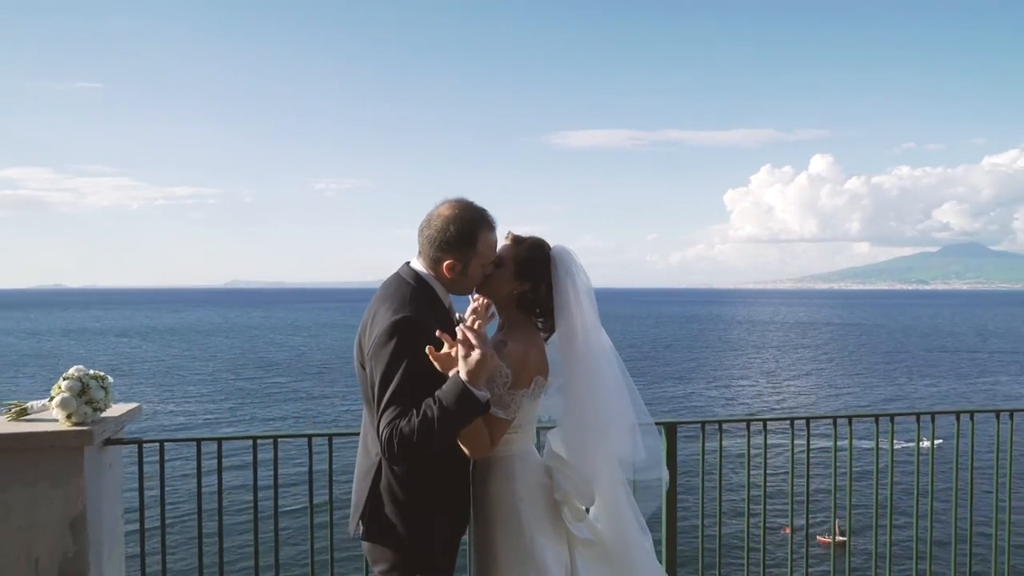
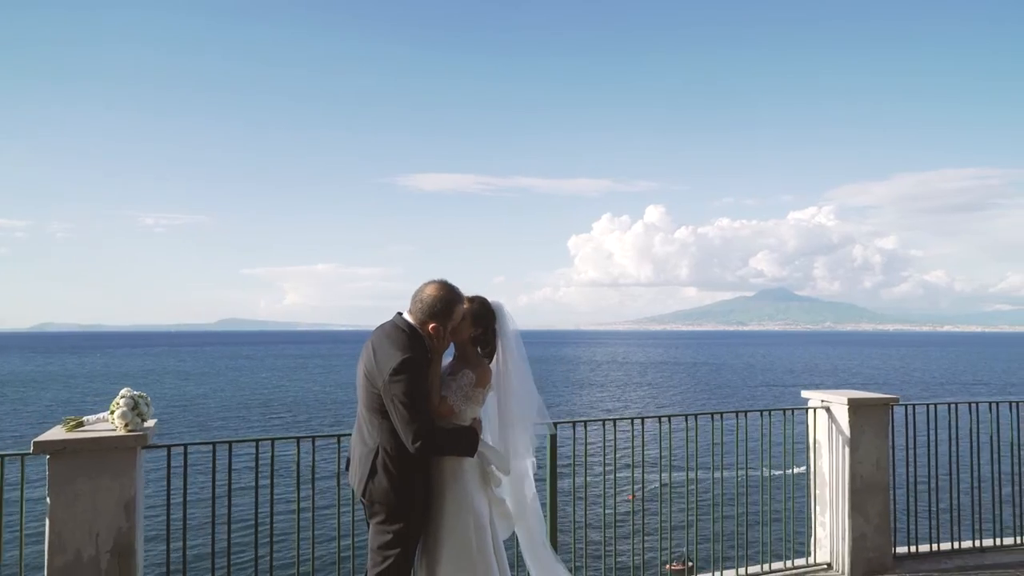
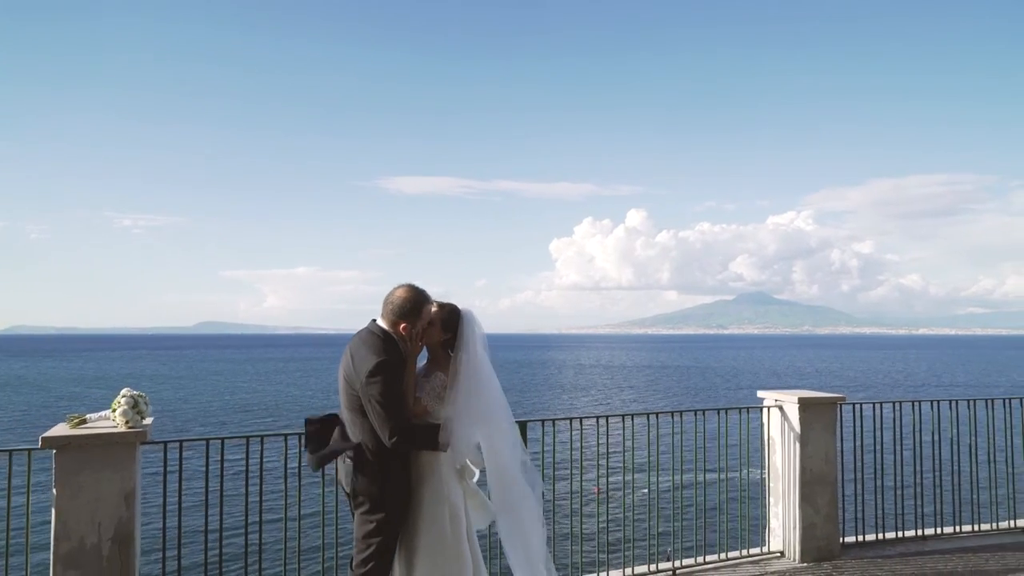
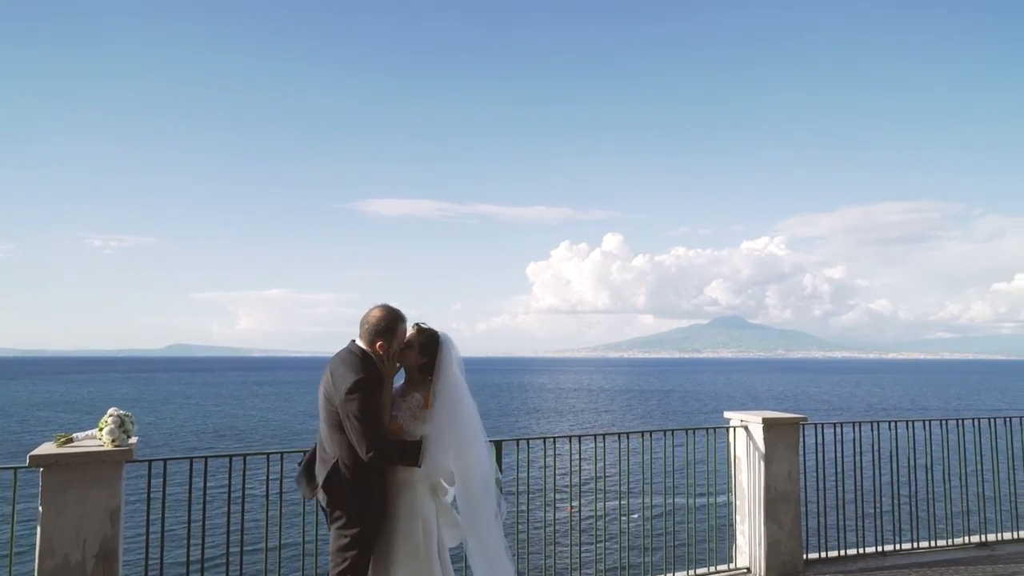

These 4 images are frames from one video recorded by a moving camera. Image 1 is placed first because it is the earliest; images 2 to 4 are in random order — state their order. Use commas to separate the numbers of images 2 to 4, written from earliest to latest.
2, 3, 4
